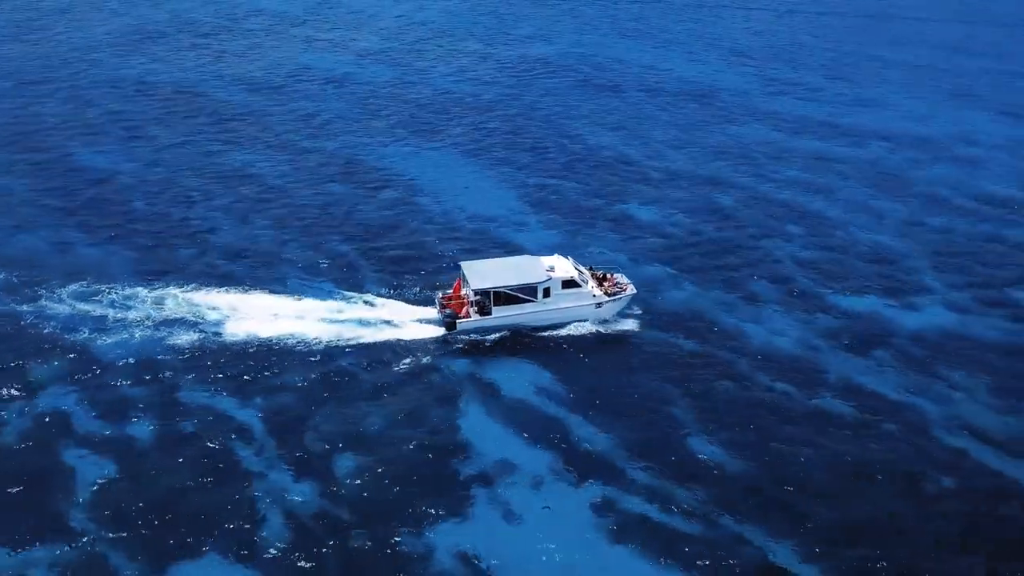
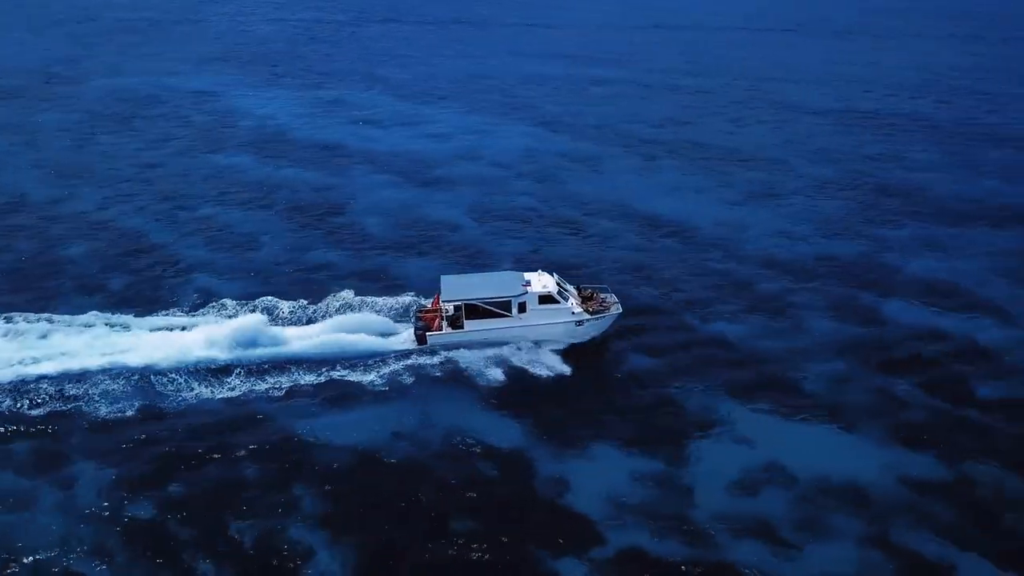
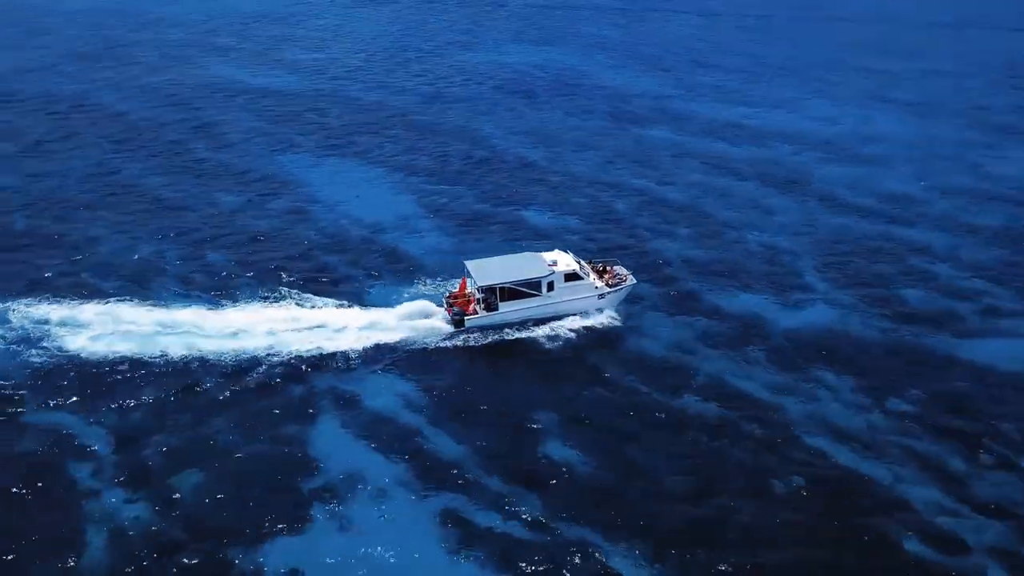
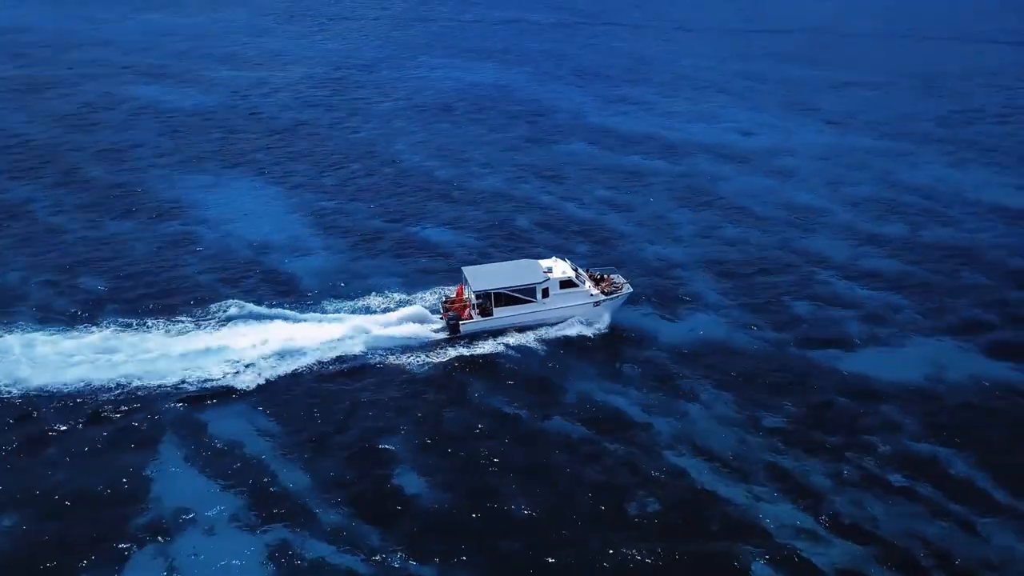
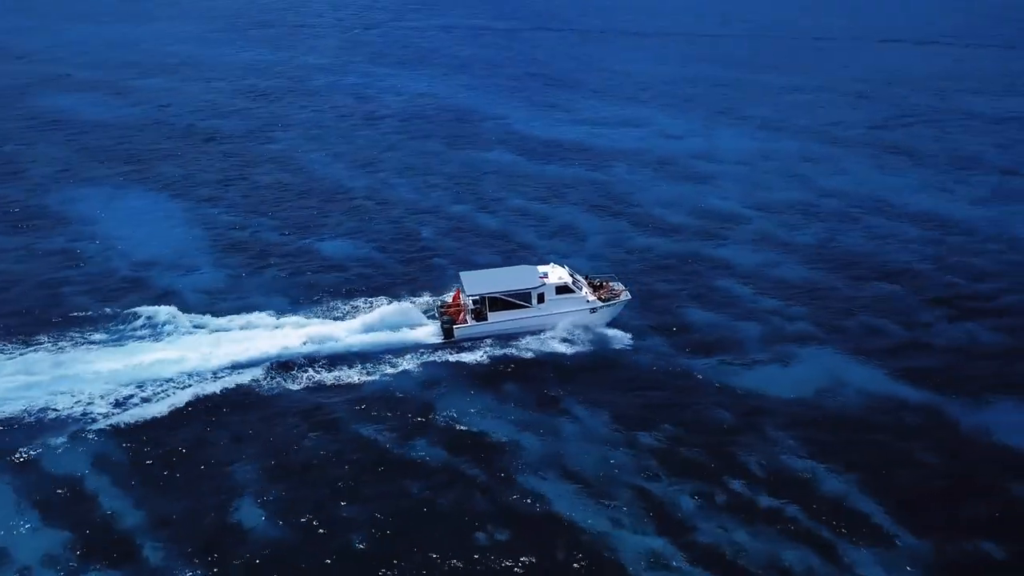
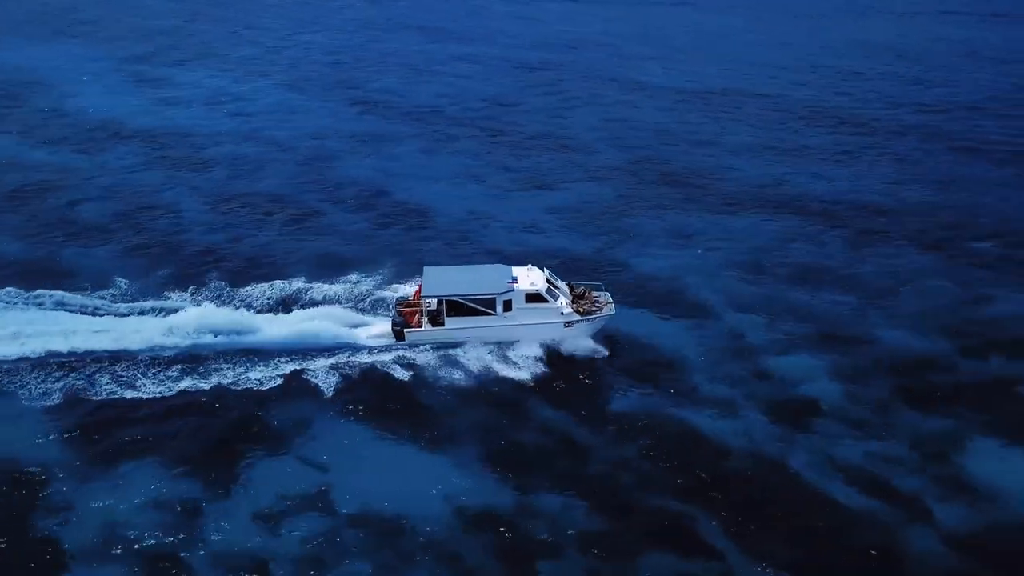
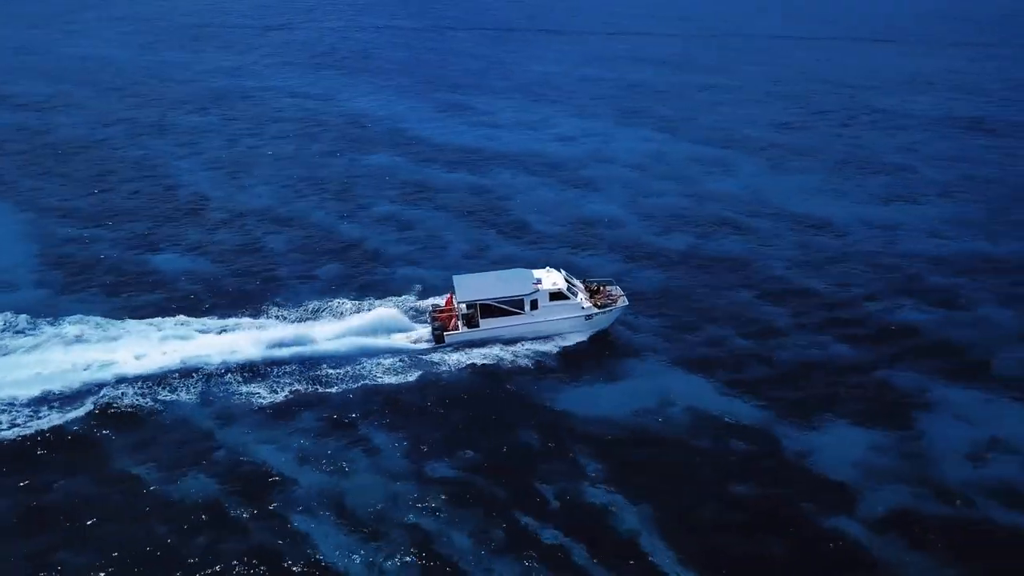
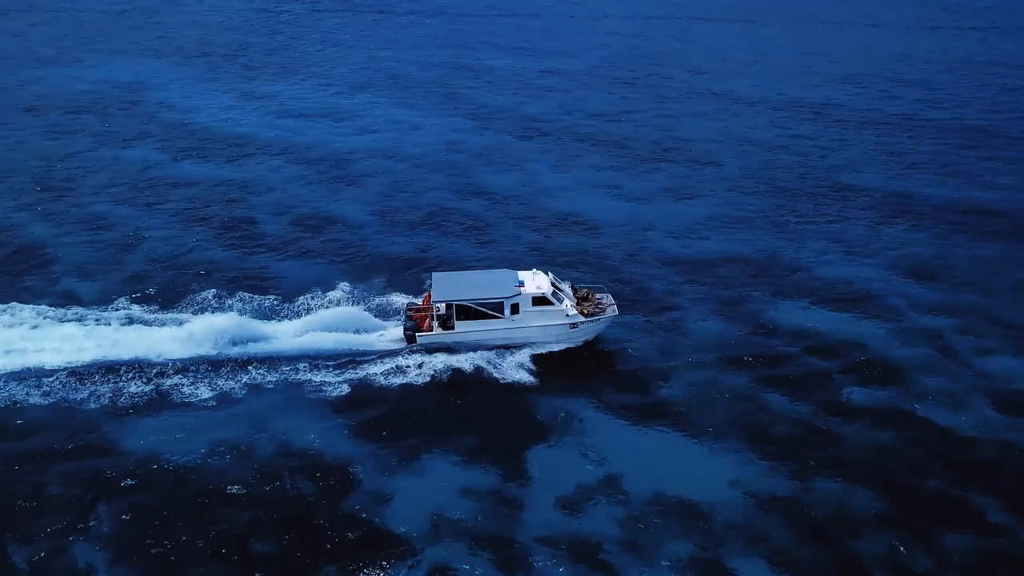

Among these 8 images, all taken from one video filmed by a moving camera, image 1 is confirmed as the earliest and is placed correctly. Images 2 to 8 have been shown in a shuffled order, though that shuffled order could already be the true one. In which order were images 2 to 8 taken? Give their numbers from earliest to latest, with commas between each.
3, 4, 5, 7, 2, 8, 6
